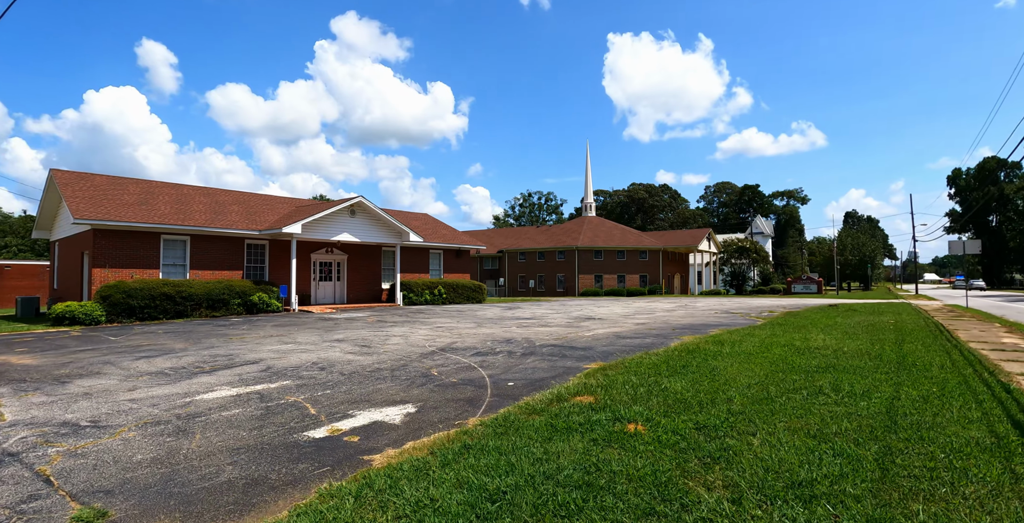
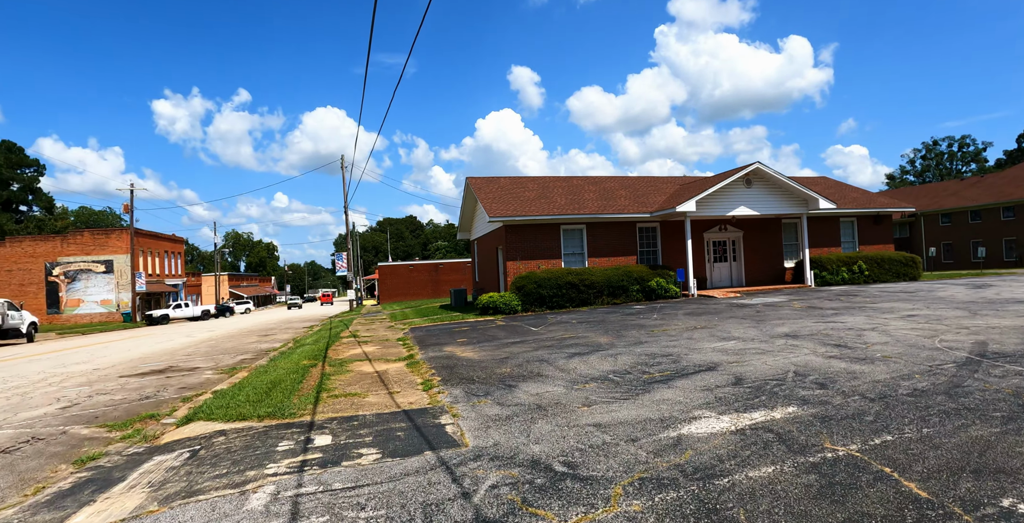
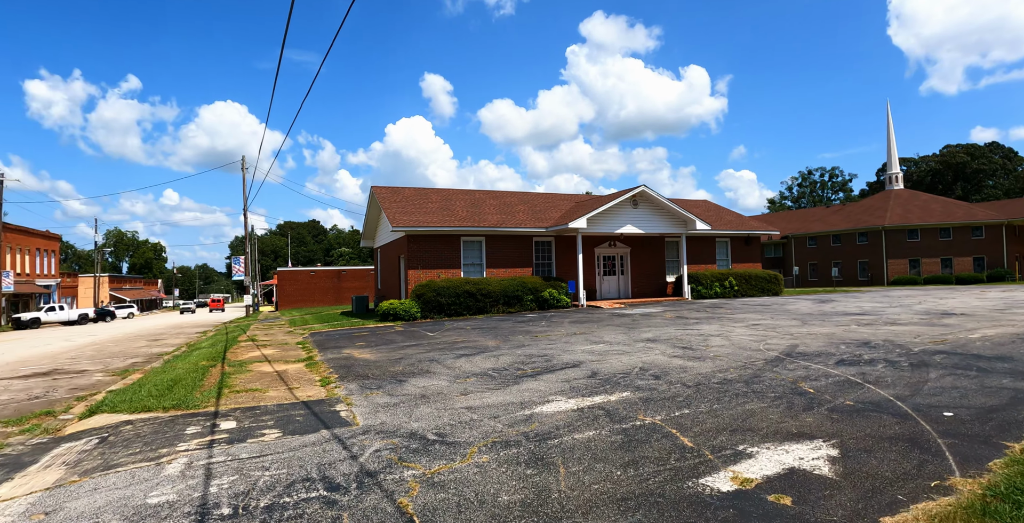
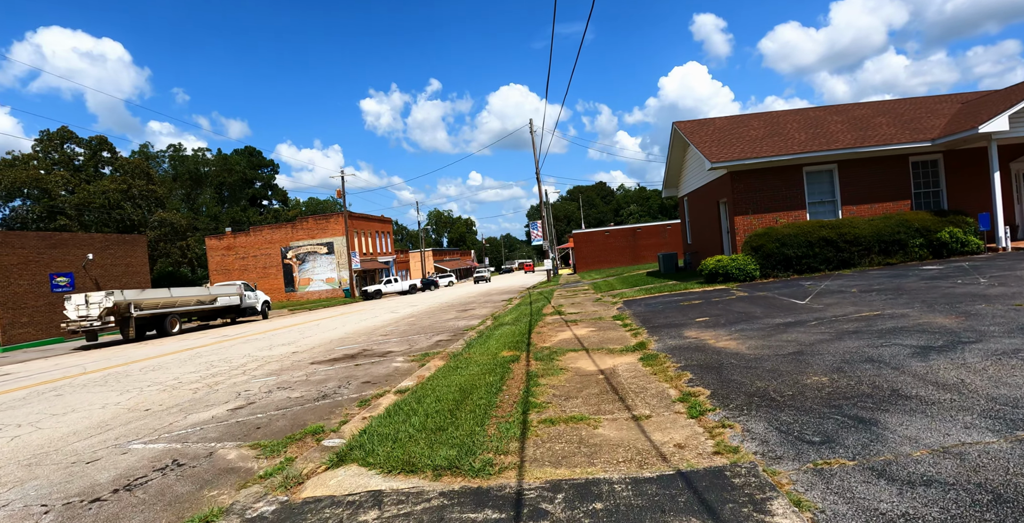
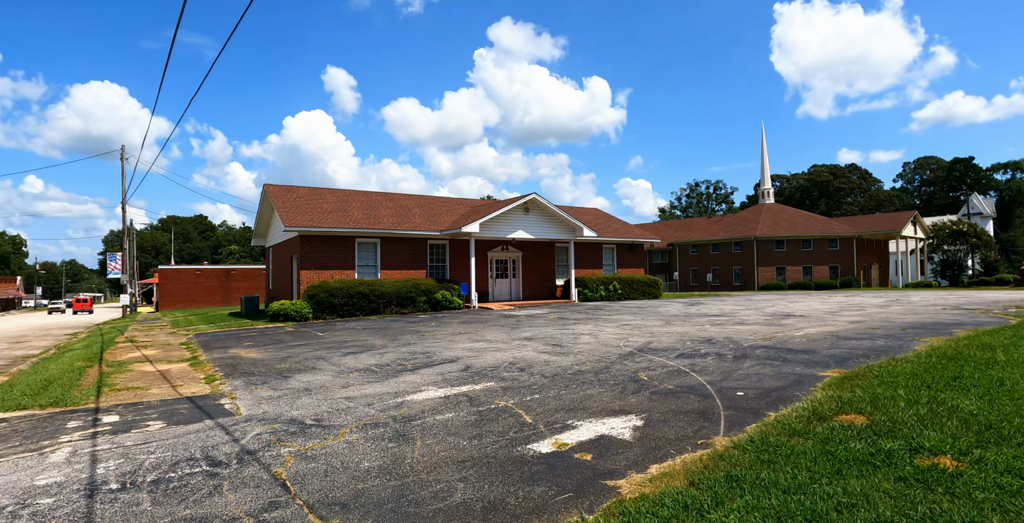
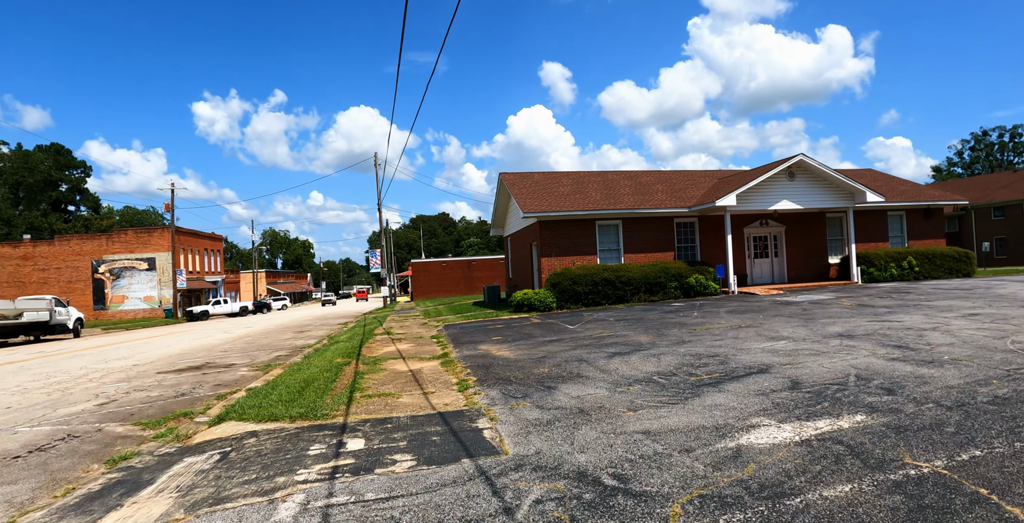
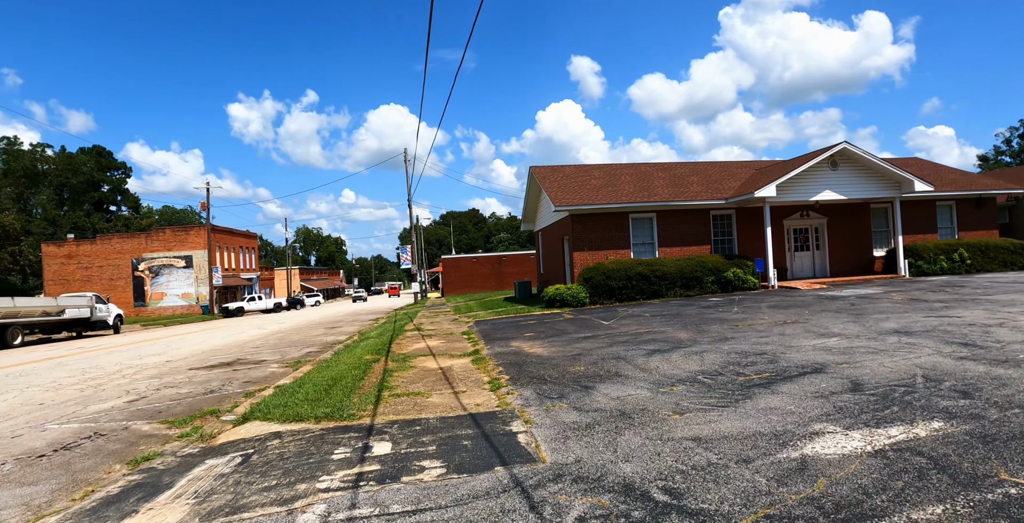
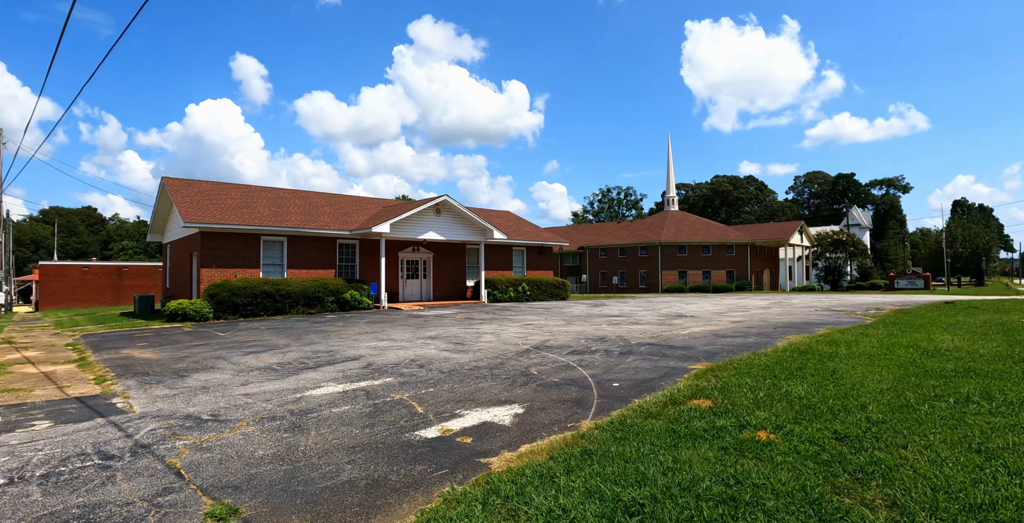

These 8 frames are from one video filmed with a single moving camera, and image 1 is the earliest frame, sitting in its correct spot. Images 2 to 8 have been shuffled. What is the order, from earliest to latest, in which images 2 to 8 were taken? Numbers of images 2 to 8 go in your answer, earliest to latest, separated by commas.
8, 5, 3, 2, 6, 7, 4
